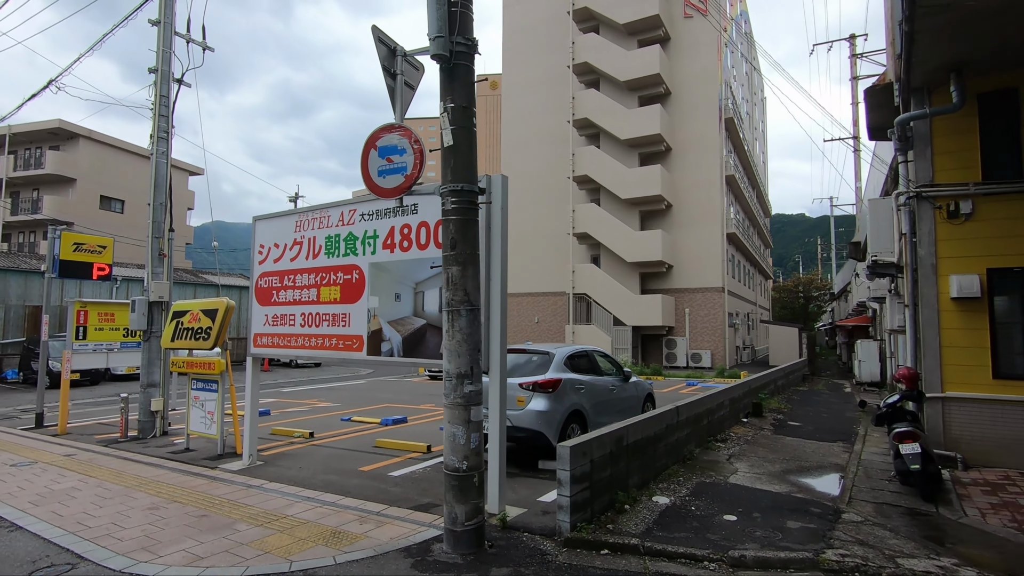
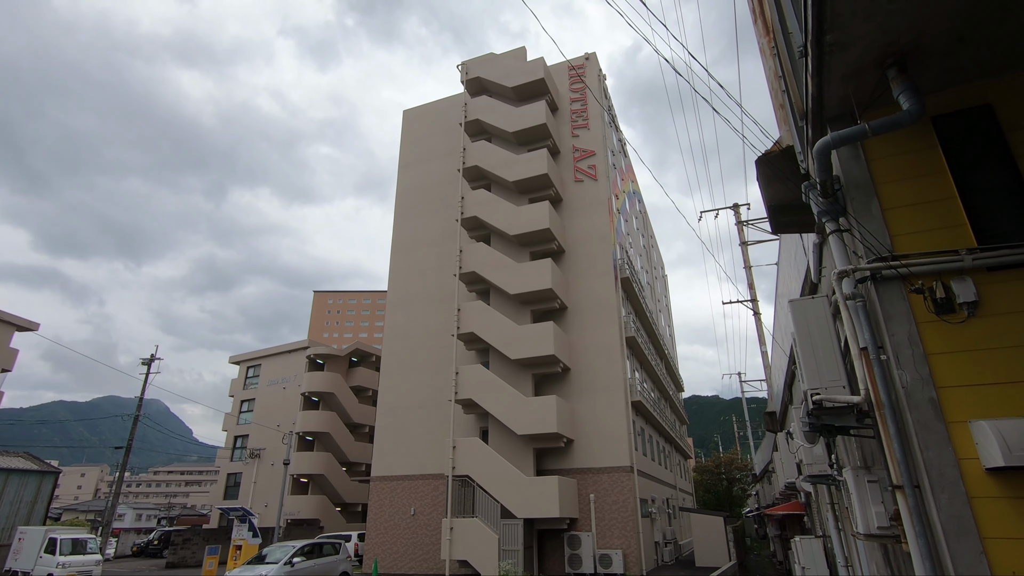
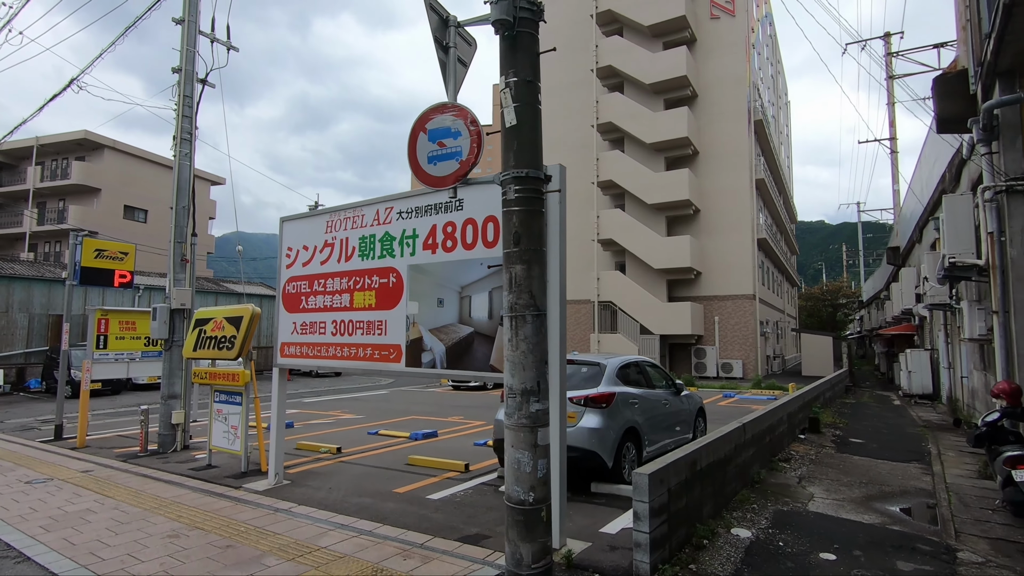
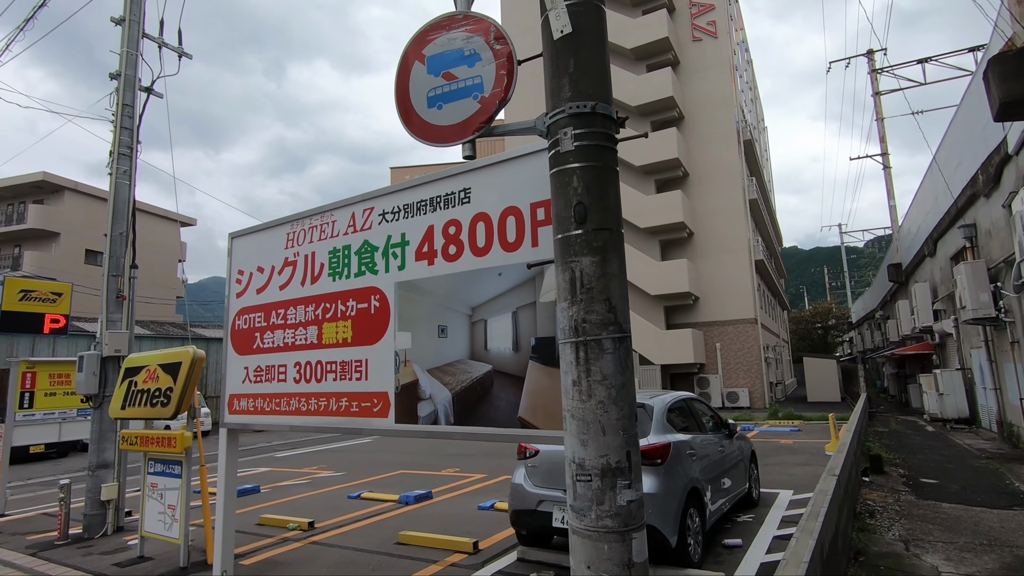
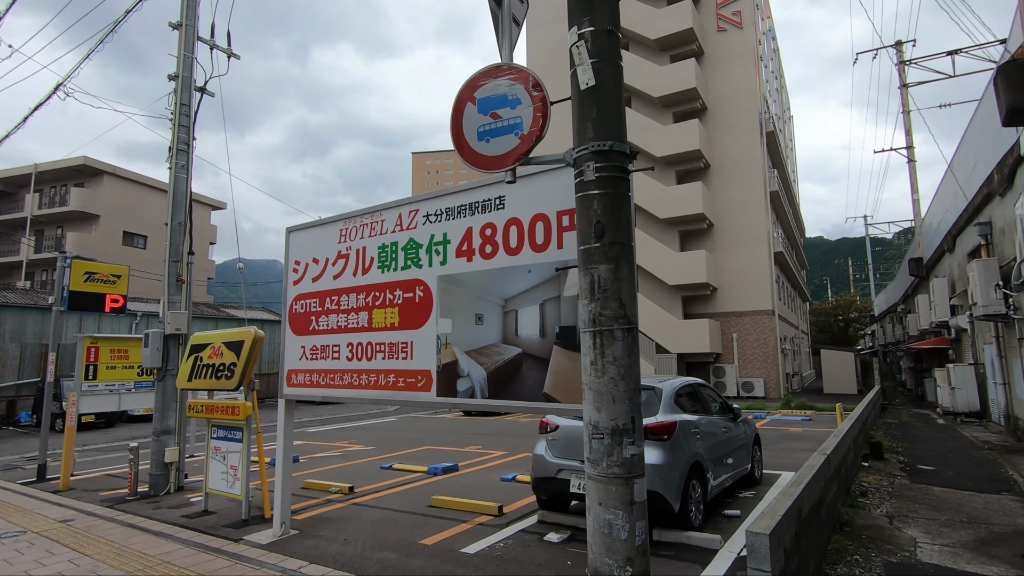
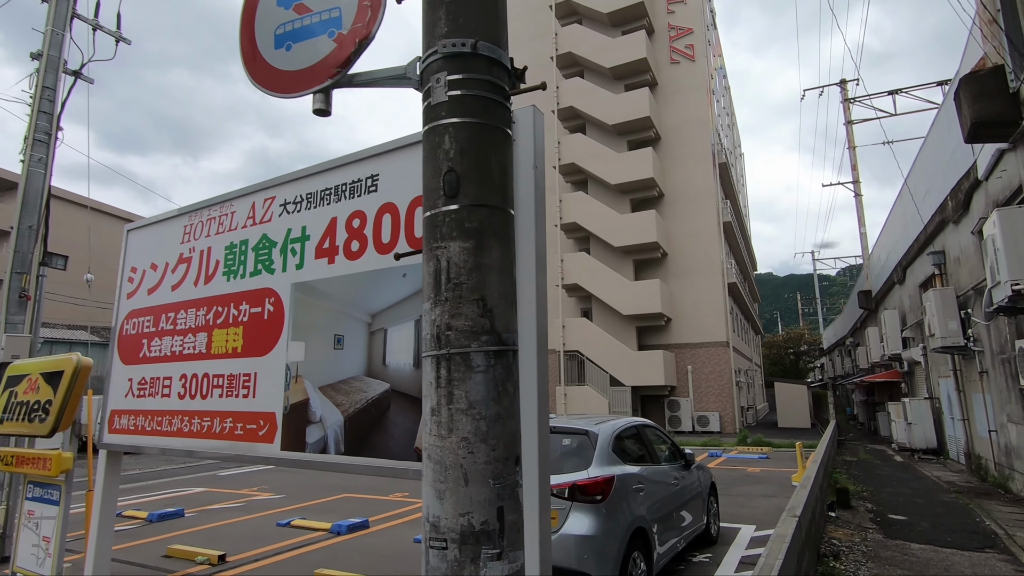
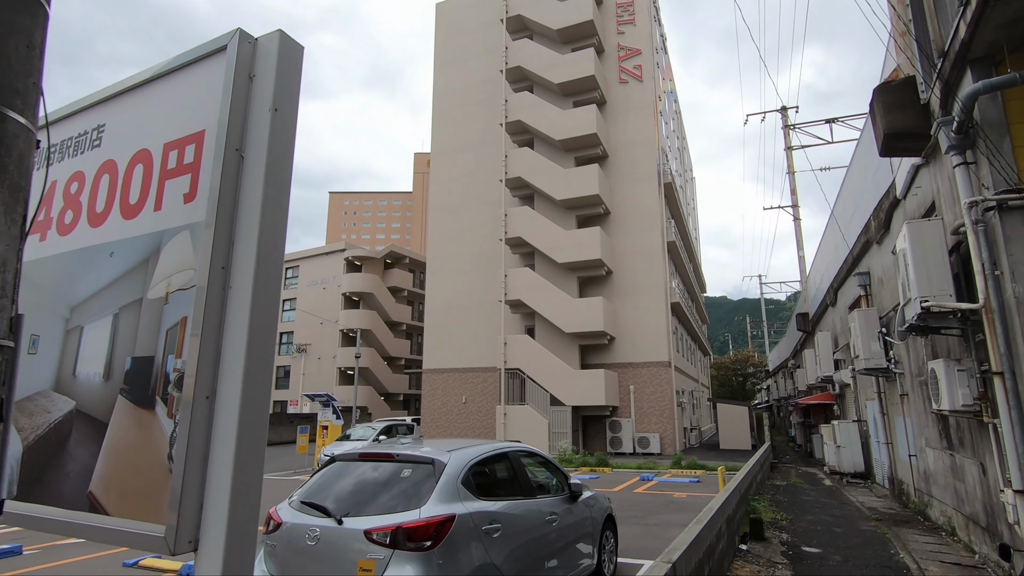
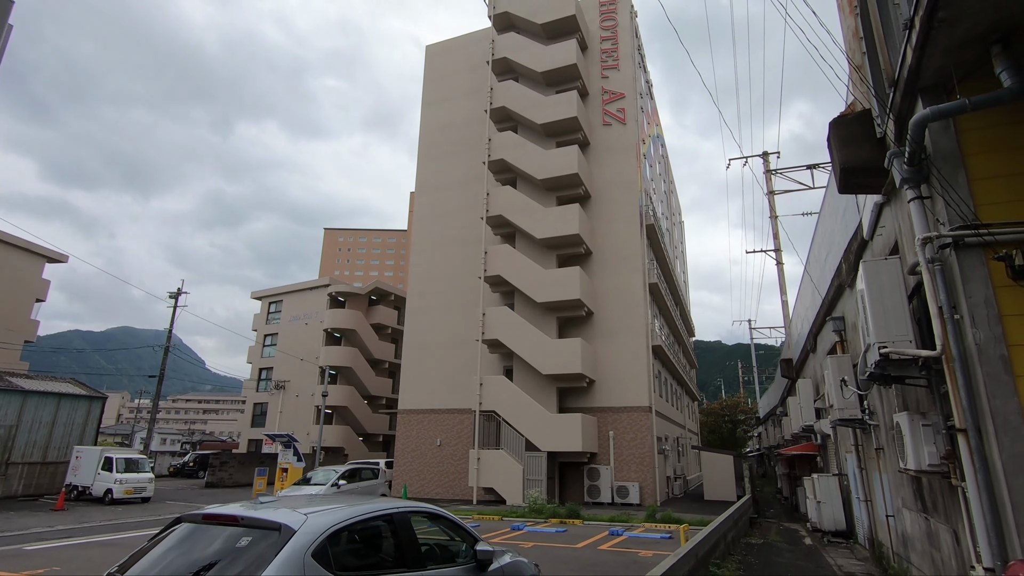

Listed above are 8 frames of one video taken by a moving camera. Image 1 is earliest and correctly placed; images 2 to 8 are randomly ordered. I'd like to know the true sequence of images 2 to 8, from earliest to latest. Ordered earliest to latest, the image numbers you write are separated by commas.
3, 5, 4, 6, 7, 8, 2
